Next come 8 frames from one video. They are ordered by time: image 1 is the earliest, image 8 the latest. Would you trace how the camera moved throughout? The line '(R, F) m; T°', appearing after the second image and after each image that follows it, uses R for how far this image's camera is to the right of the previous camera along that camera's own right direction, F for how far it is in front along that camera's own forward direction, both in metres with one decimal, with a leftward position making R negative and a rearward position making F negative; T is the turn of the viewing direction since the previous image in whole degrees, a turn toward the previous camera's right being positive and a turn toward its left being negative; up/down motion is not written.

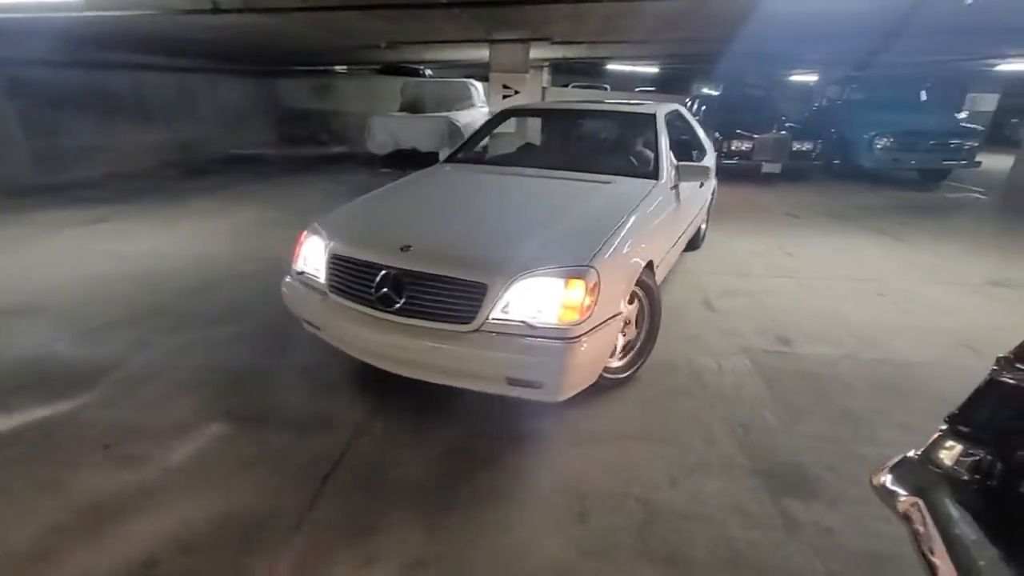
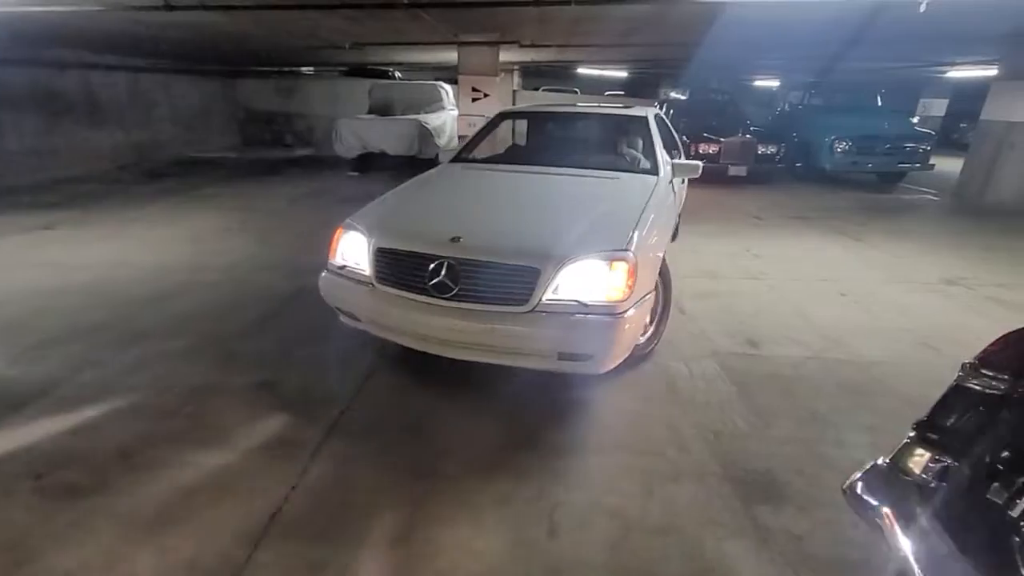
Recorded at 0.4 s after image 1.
(0.0, +0.1) m; +3°
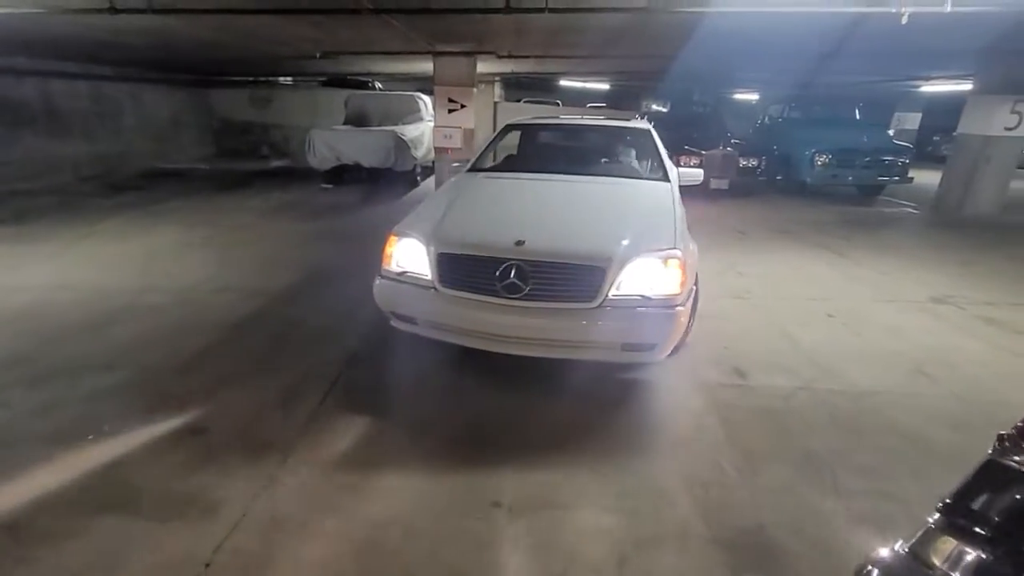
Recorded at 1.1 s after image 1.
(+0.1, +0.3) m; +2°
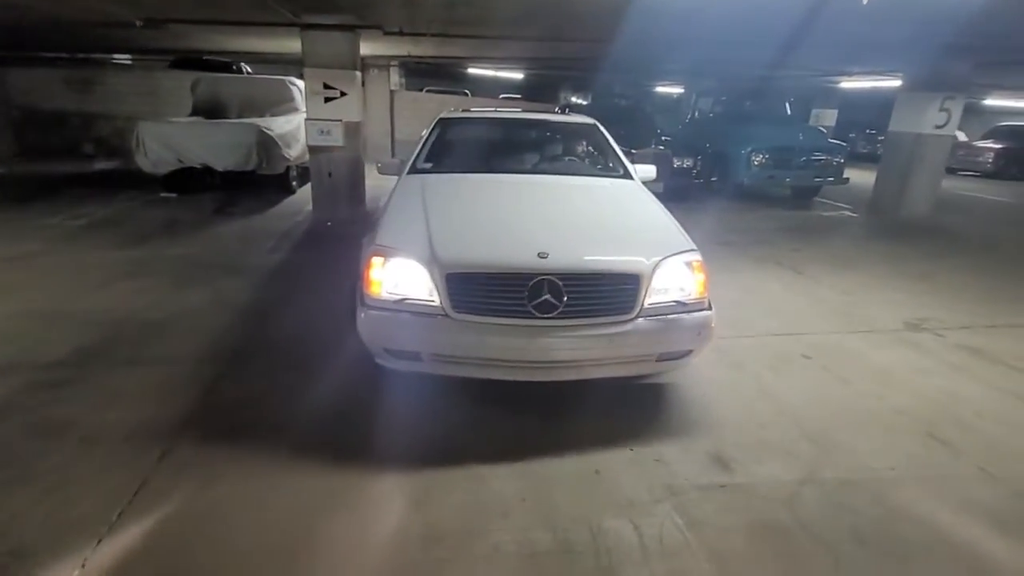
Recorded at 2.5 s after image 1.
(+0.2, +1.4) m; +9°
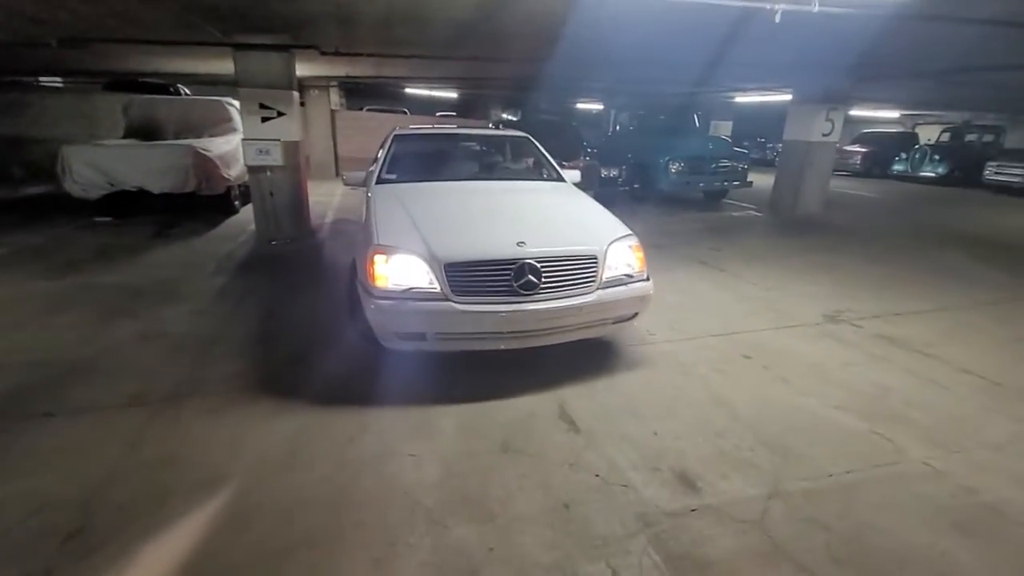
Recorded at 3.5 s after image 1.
(-0.4, -0.3) m; +8°
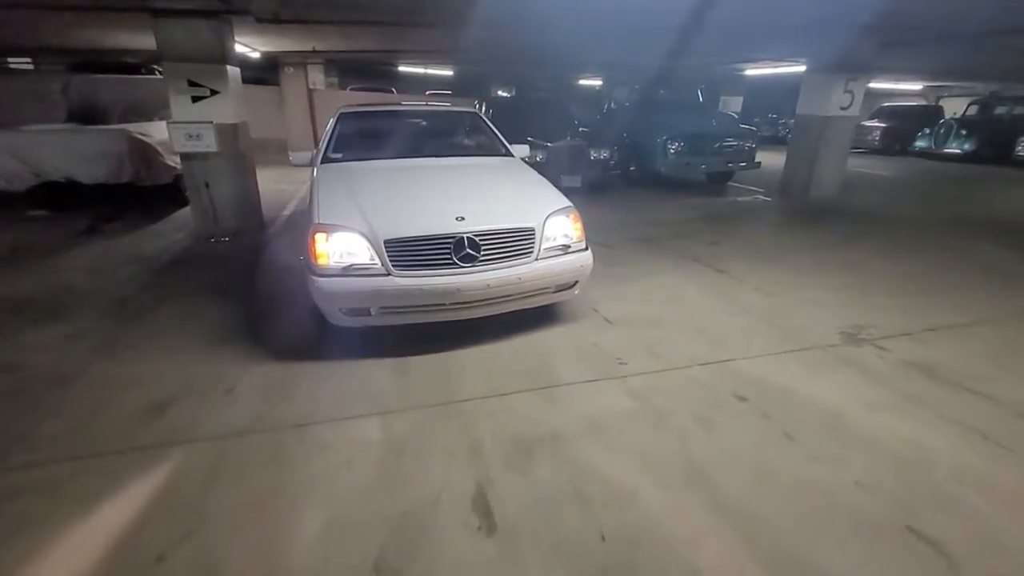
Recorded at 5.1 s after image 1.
(+0.5, +0.9) m; -1°
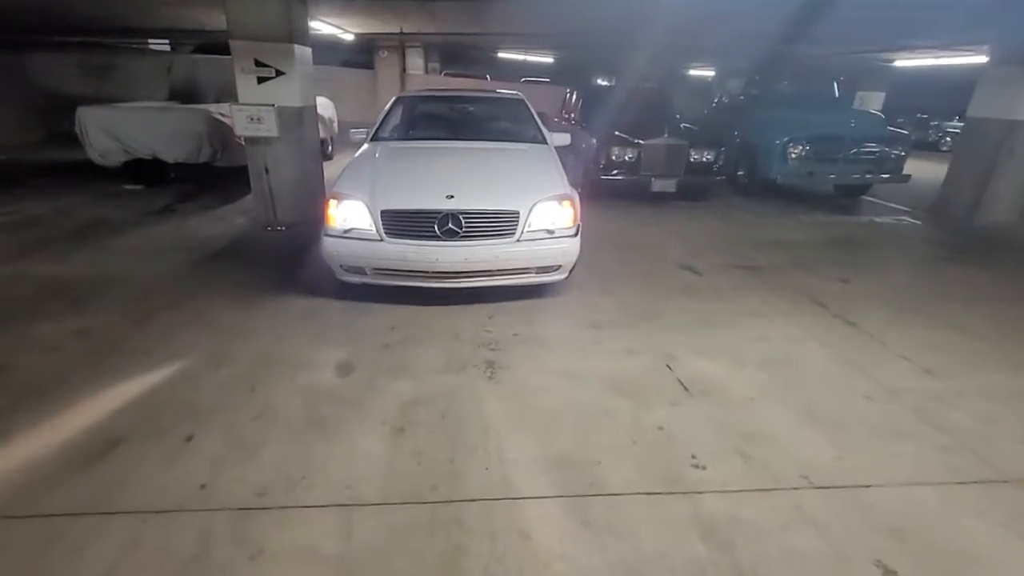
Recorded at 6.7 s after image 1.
(+0.2, +0.9) m; -10°
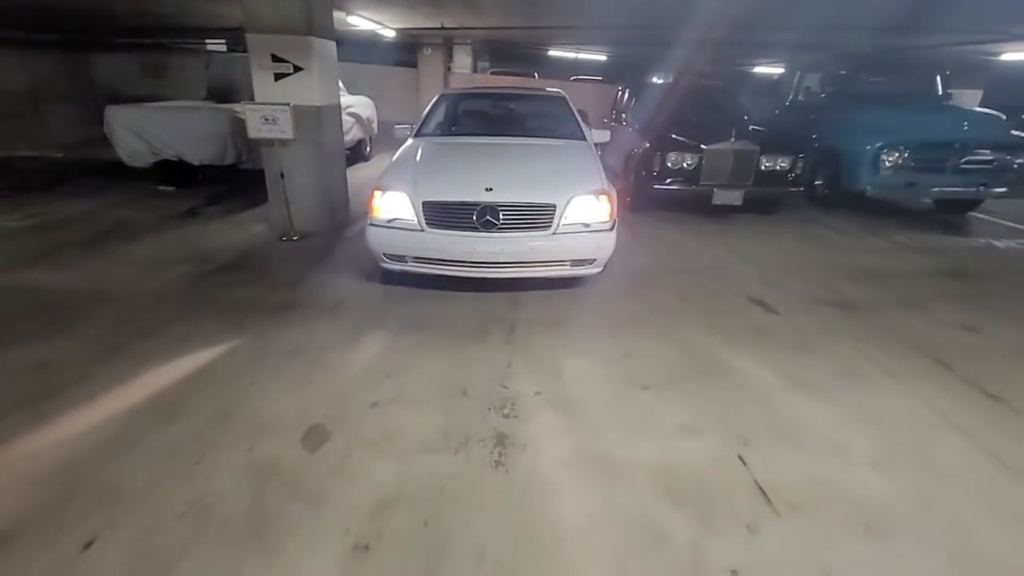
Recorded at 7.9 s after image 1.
(+0.1, +0.8) m; -5°
